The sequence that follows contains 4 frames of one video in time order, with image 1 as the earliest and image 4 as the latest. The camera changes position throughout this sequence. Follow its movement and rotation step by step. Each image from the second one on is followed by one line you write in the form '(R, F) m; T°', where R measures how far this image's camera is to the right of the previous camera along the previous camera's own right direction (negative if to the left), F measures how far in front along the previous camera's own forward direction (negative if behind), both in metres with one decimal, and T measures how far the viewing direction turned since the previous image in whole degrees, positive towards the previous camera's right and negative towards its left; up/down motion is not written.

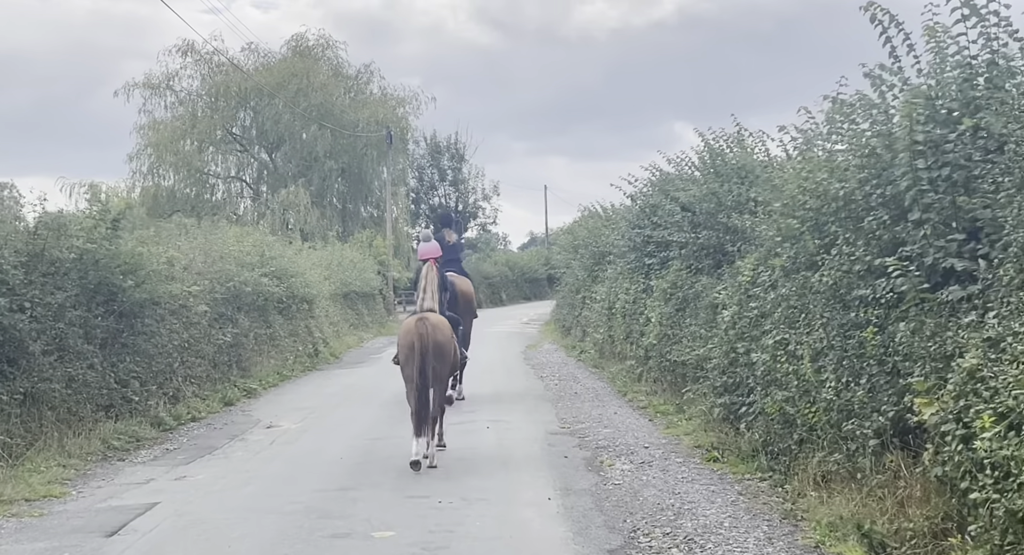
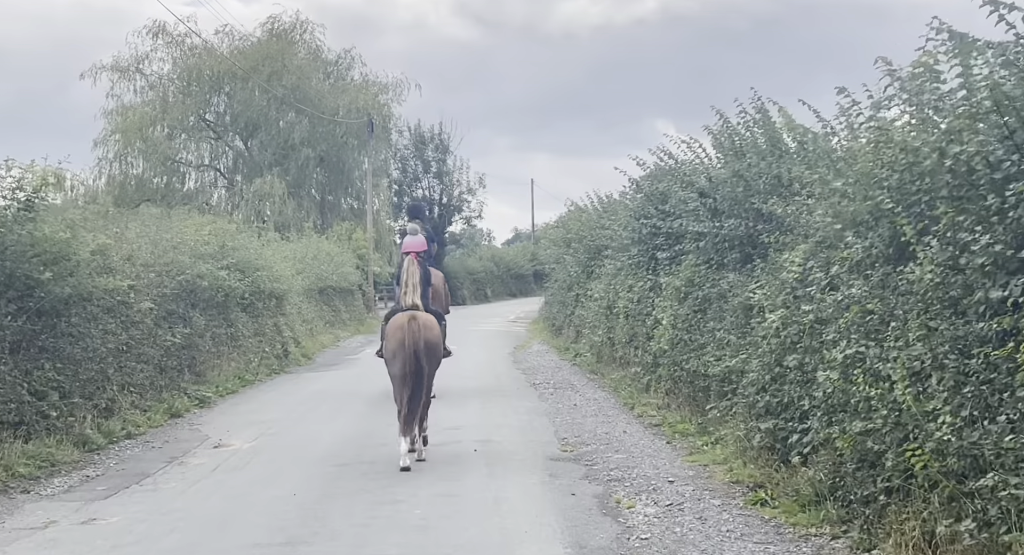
(-0.1, +2.5) m; +1°
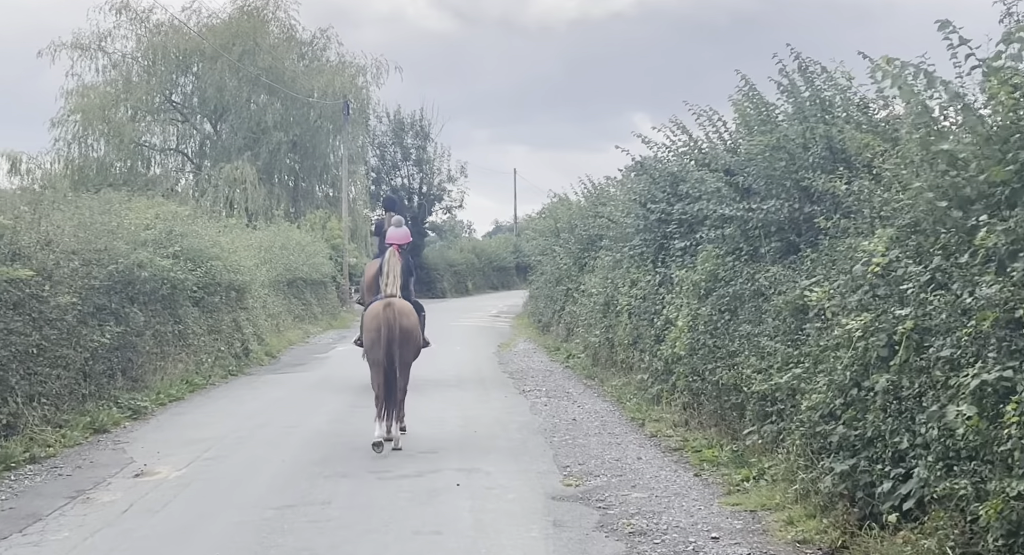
(-0.1, +2.6) m; +1°
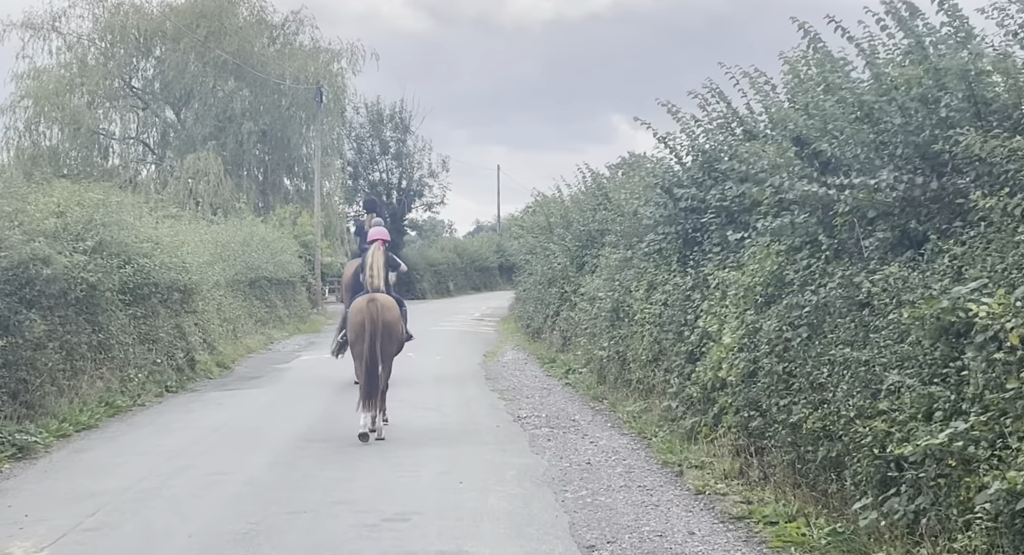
(-0.1, +3.4) m; +1°
